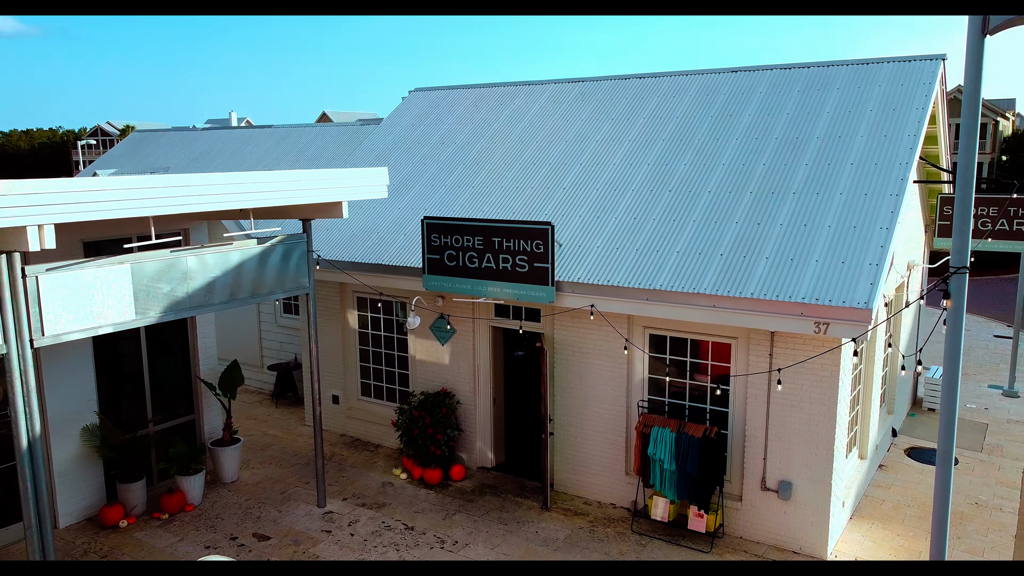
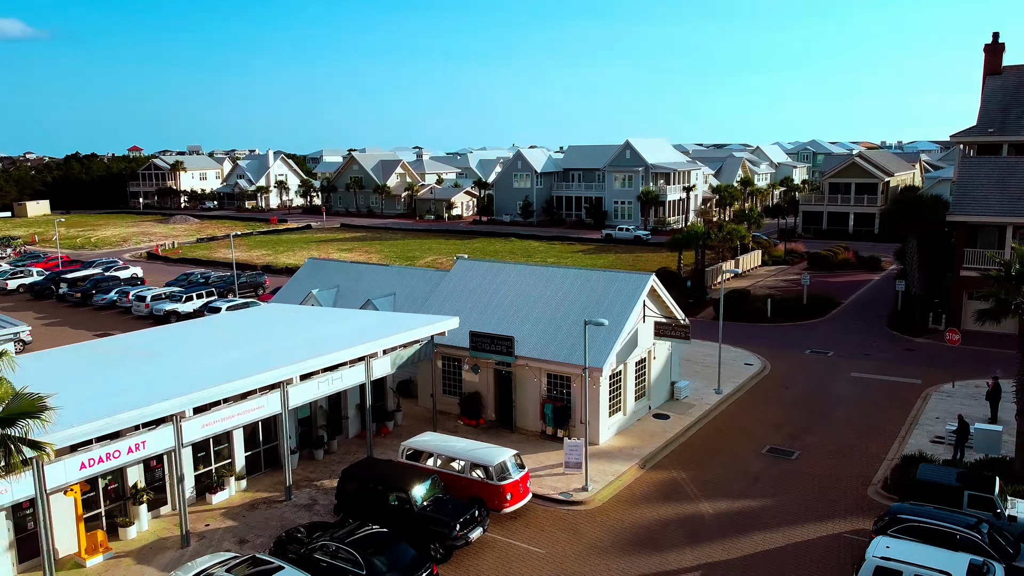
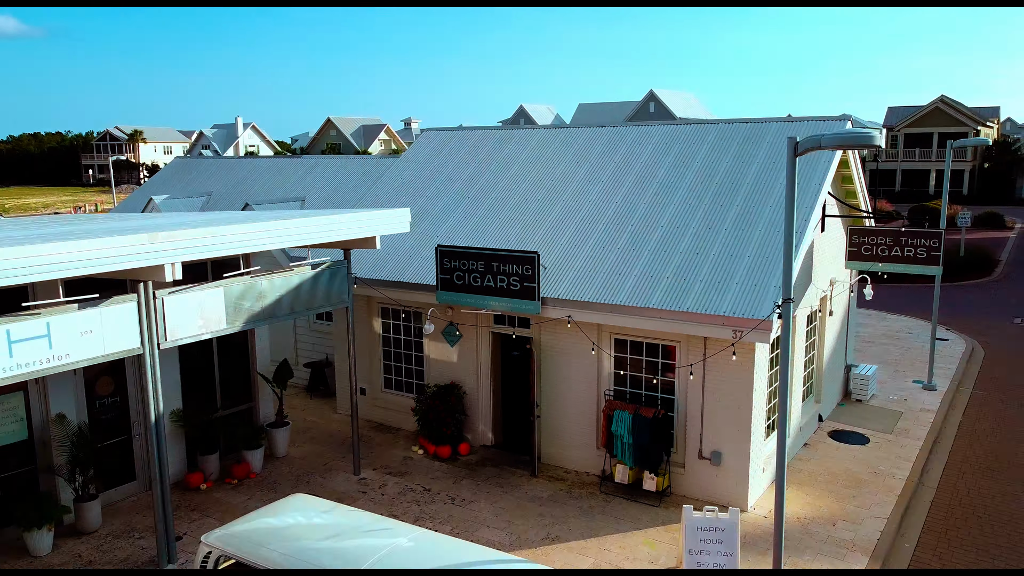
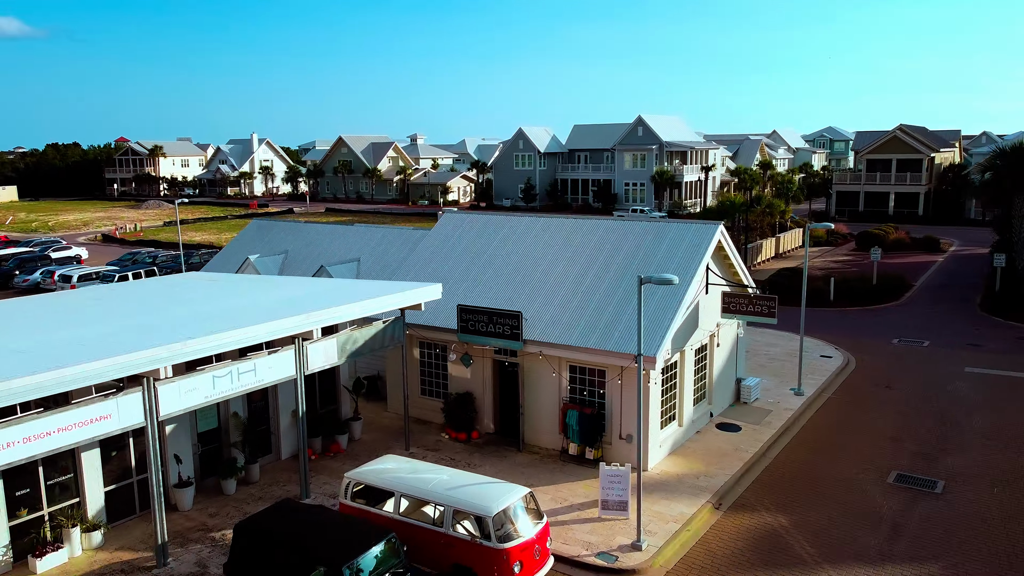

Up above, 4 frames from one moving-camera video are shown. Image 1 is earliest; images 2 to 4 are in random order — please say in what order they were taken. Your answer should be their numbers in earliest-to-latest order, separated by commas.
3, 4, 2
